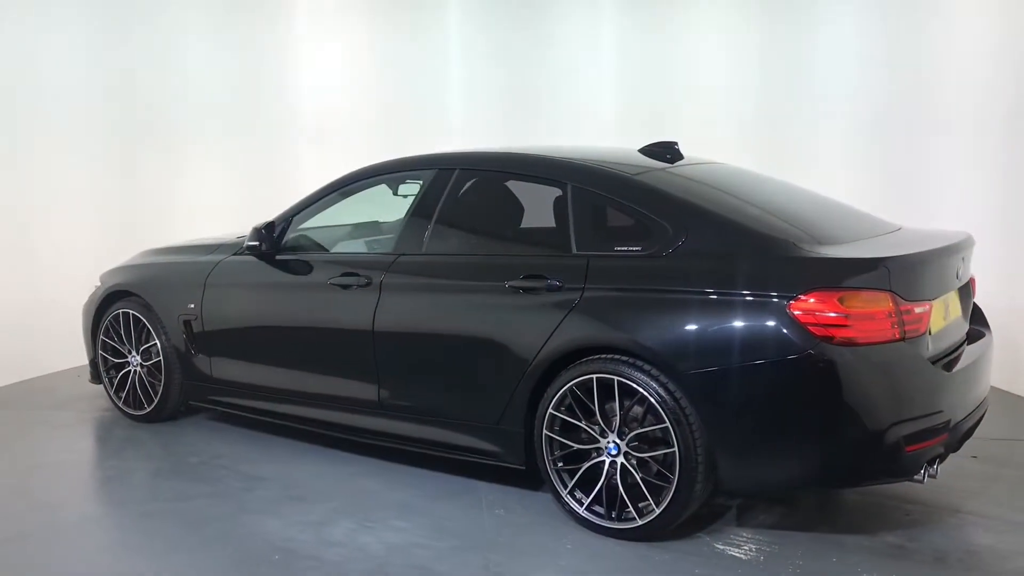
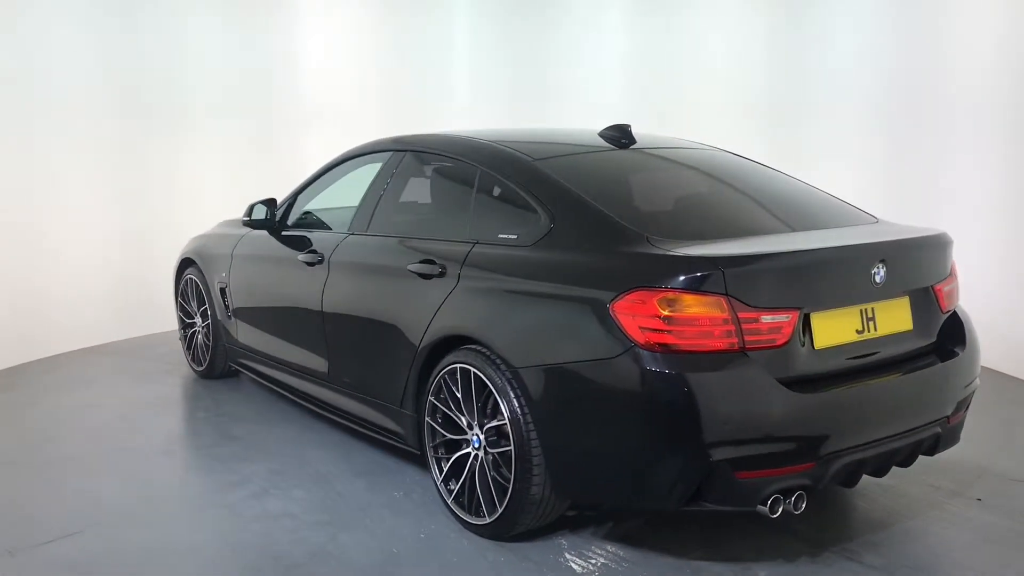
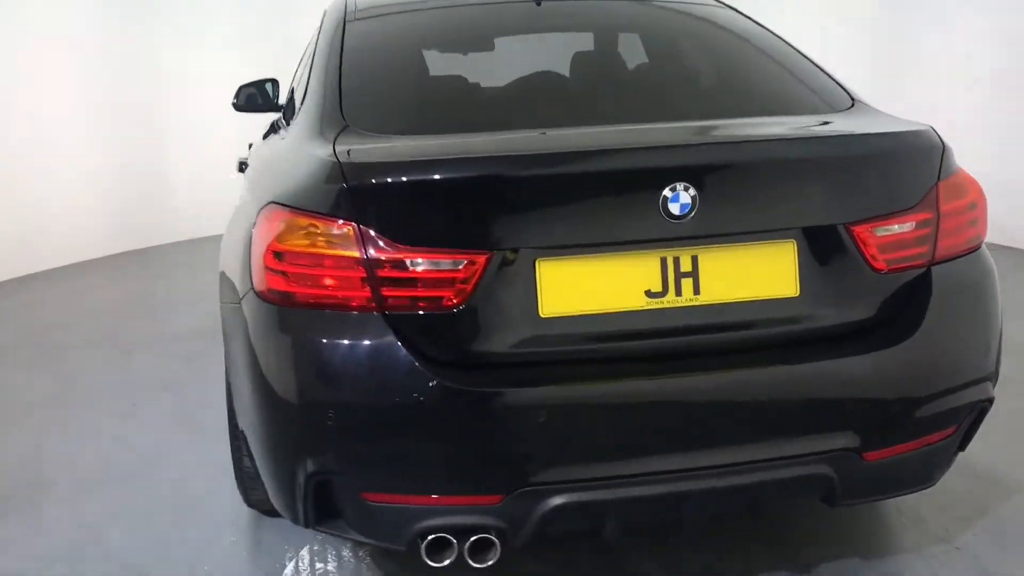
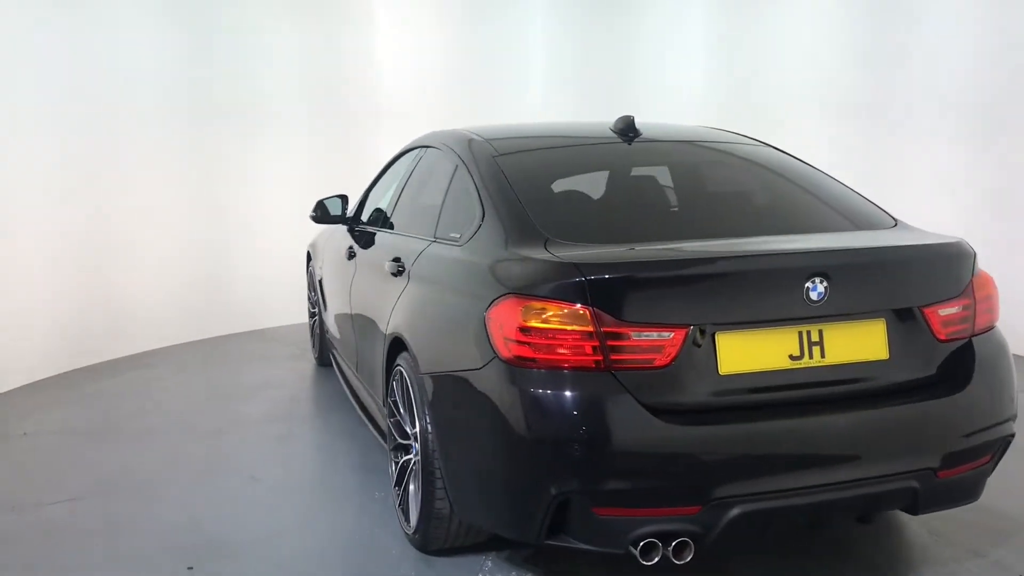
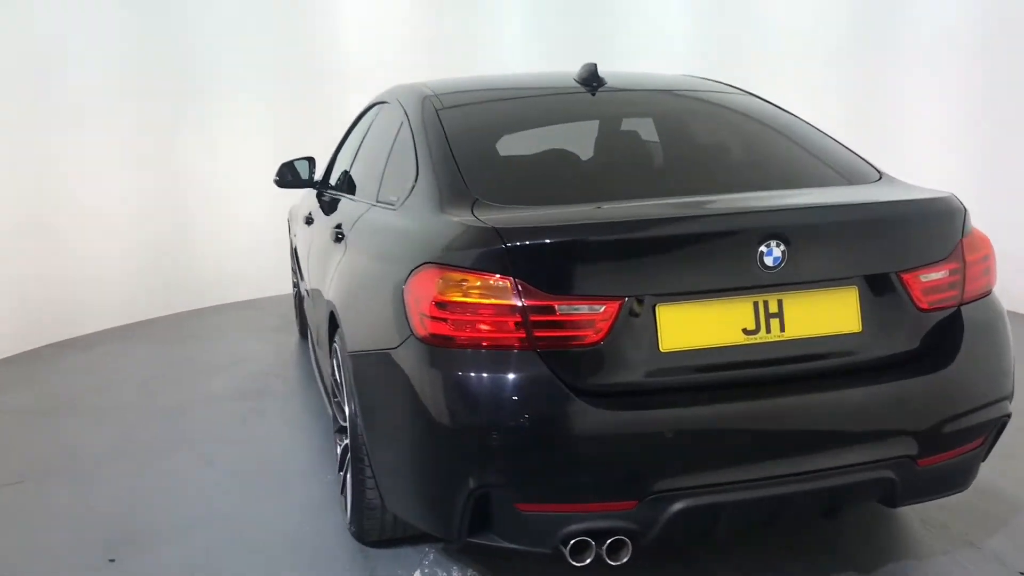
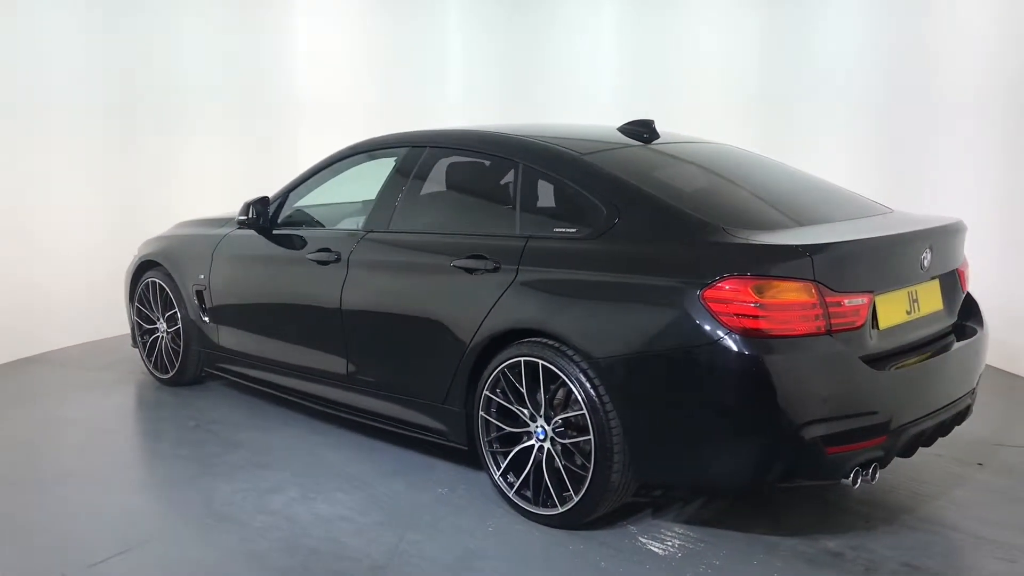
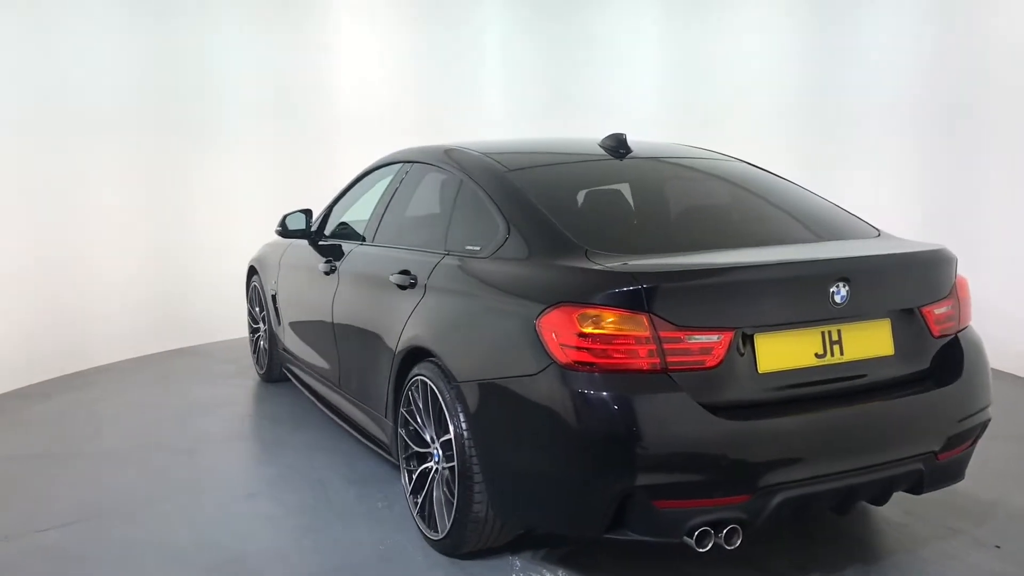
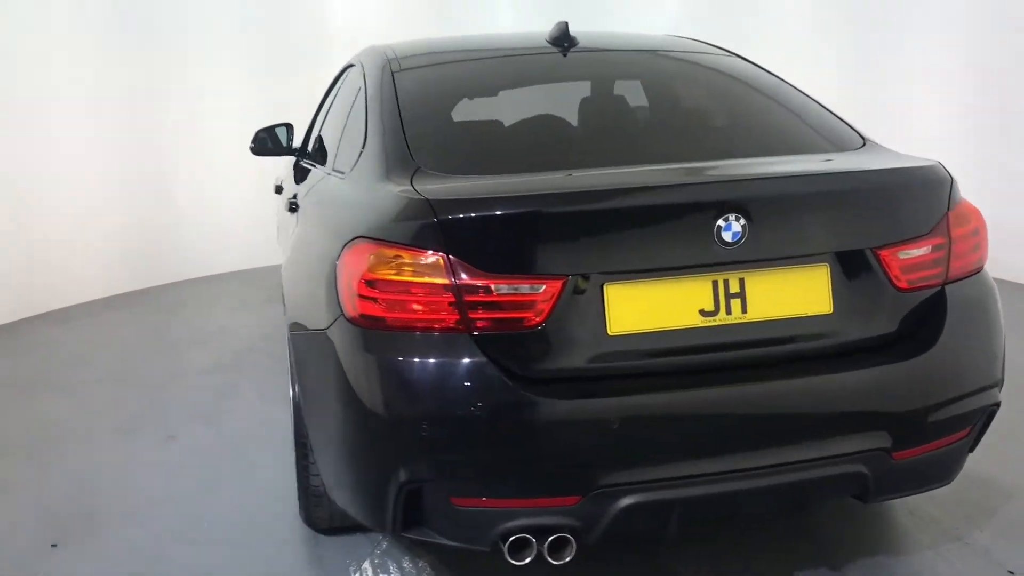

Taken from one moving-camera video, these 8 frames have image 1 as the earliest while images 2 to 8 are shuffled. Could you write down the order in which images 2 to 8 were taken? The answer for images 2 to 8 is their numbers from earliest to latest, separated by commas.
6, 2, 7, 4, 5, 8, 3
